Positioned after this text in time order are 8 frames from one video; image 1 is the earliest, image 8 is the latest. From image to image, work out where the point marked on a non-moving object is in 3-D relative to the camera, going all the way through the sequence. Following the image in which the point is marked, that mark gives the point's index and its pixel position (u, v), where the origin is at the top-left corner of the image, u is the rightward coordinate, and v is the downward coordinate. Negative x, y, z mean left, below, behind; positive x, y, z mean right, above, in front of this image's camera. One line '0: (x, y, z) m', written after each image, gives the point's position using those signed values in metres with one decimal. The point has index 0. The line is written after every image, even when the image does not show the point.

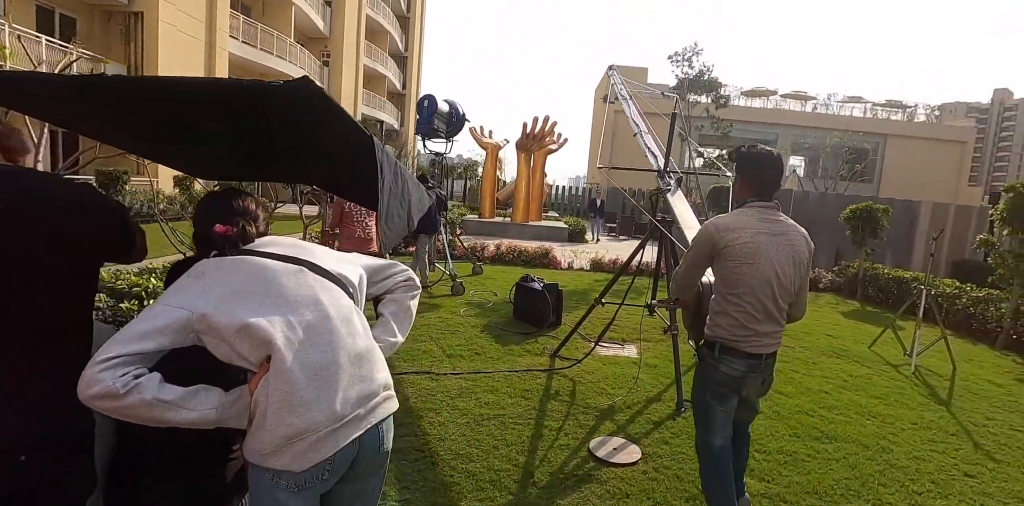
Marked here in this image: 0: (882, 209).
0: (+7.2, +0.9, +10.1) m
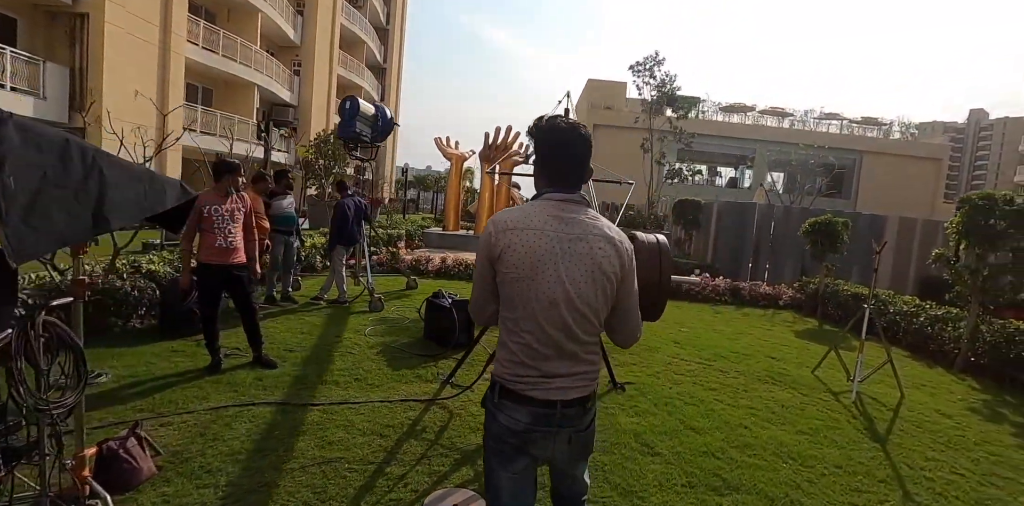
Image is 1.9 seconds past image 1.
0: (+6.1, +0.6, +9.6) m
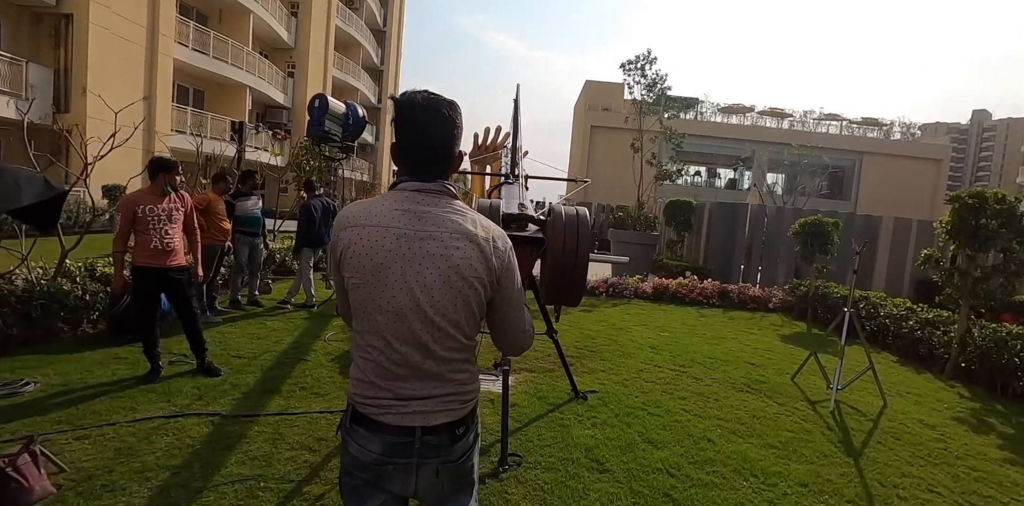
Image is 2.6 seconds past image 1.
0: (+5.7, +0.6, +9.3) m
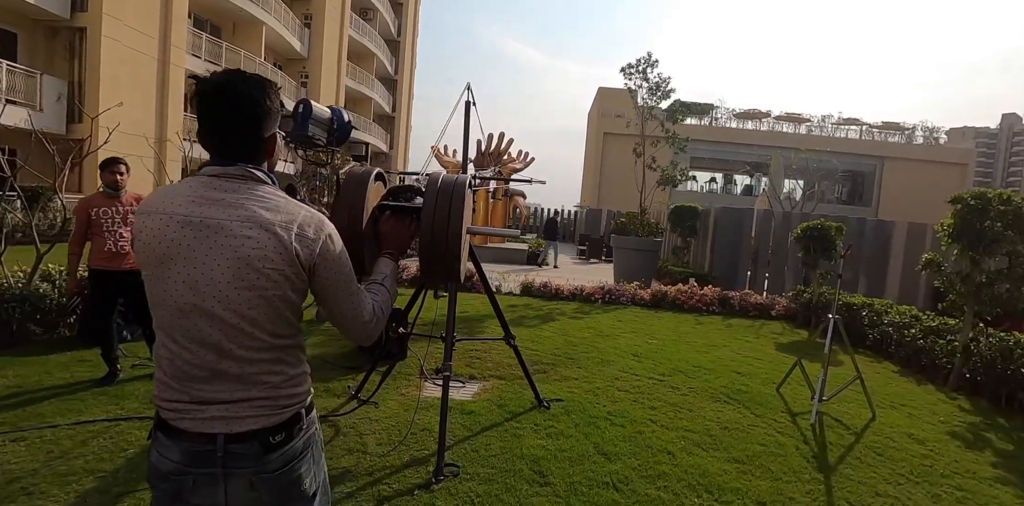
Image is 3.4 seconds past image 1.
0: (+5.6, +0.5, +9.0) m
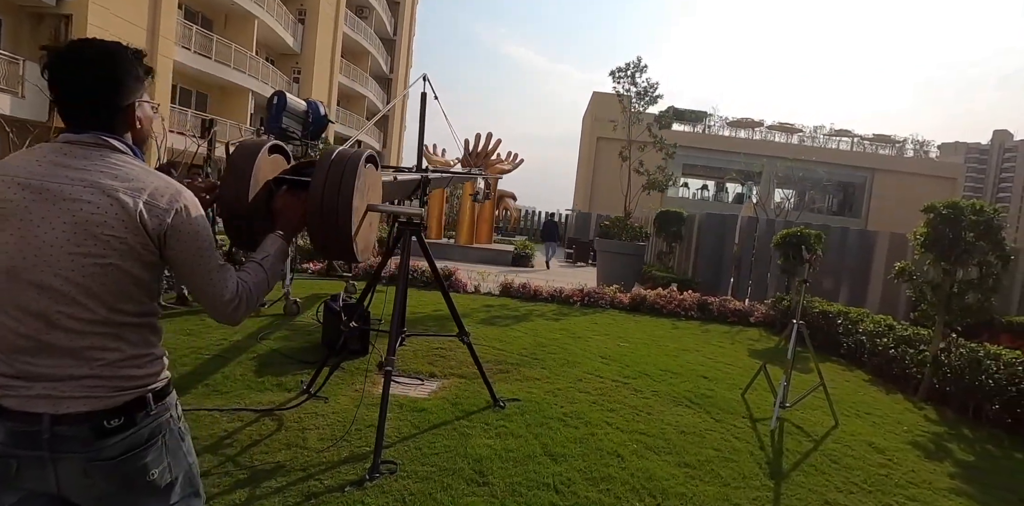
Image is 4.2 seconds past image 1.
0: (+5.2, +0.3, +9.0) m
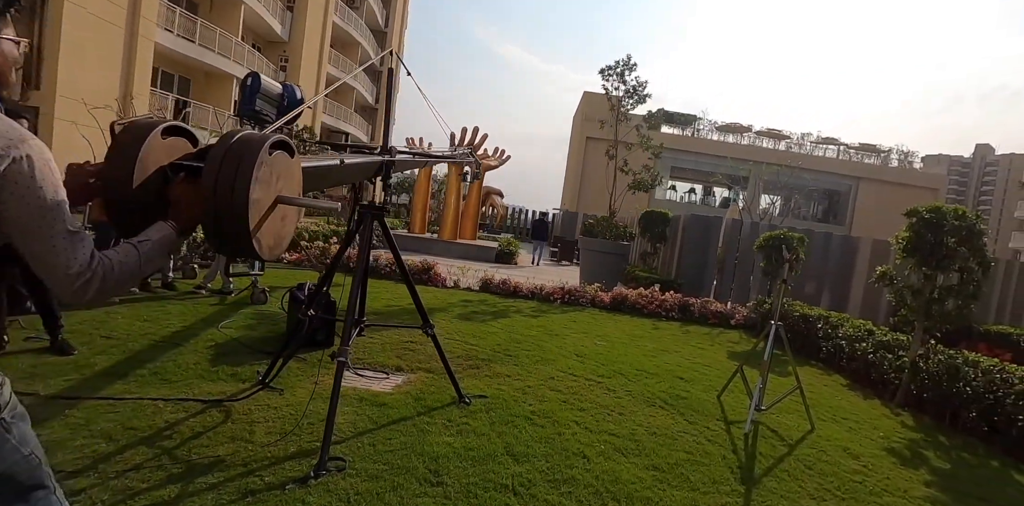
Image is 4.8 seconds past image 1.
0: (+4.9, +0.3, +8.9) m
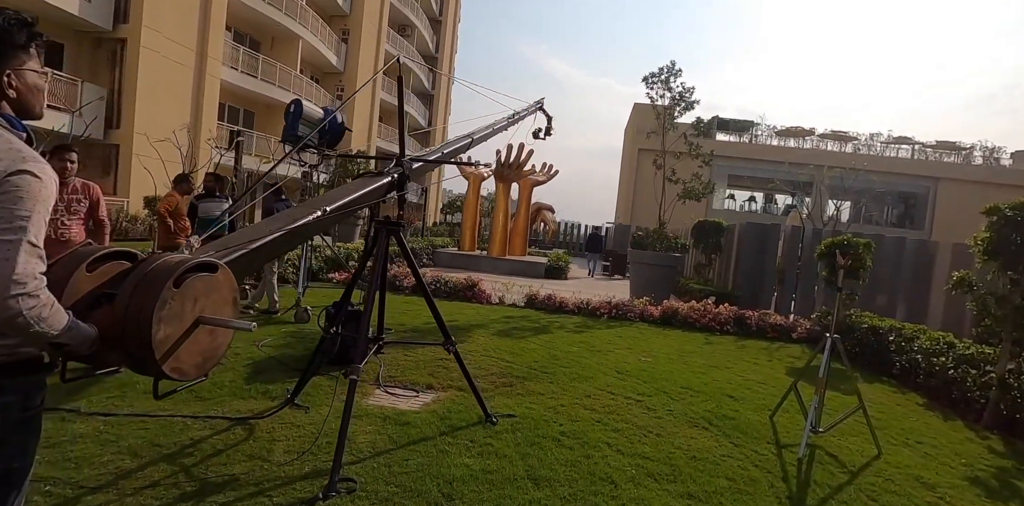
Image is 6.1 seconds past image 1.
0: (+5.6, +0.2, +8.2) m
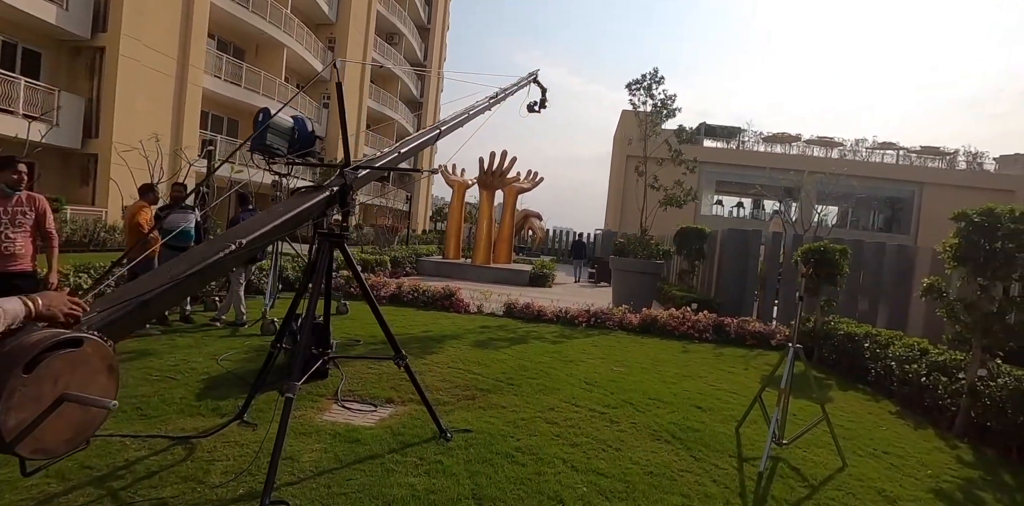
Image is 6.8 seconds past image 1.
0: (+5.2, +0.1, +8.2) m
